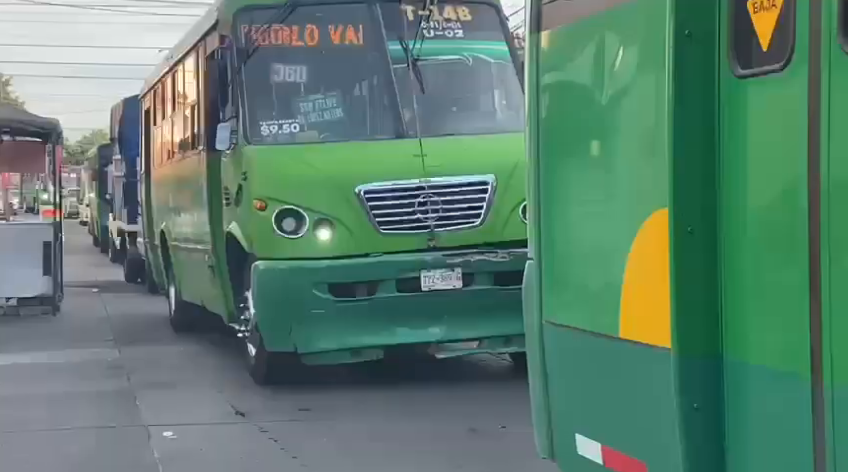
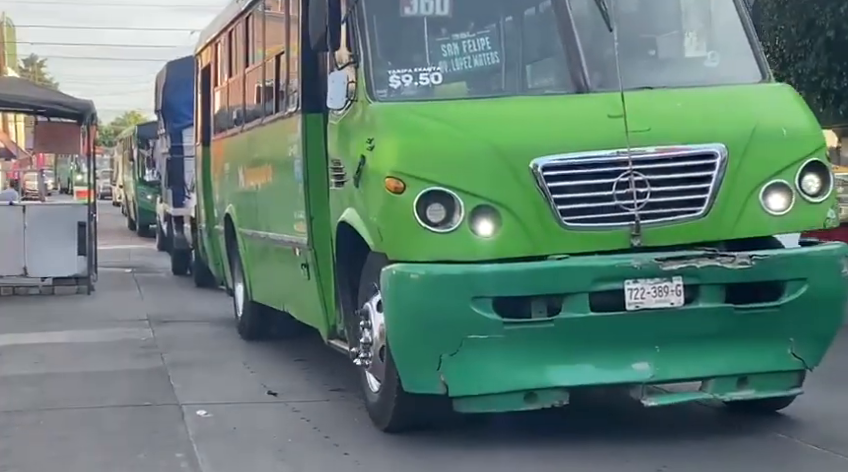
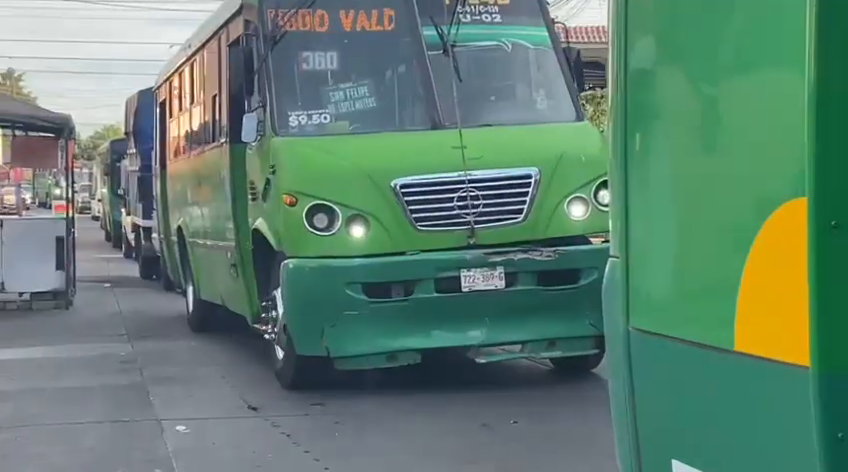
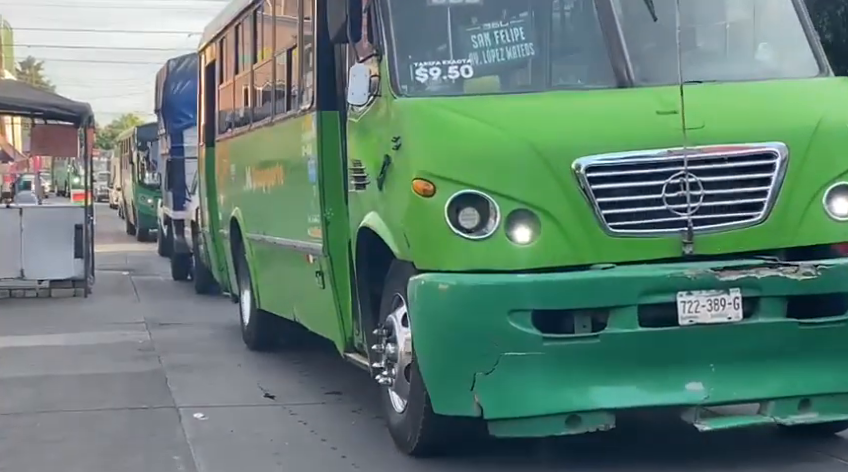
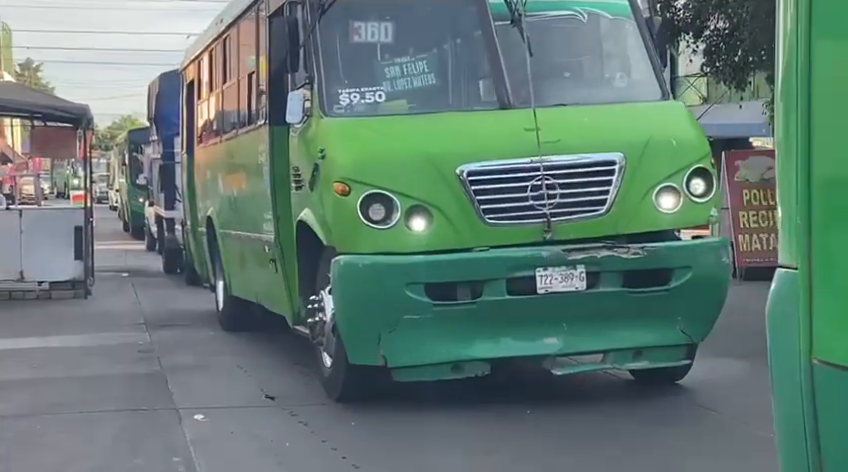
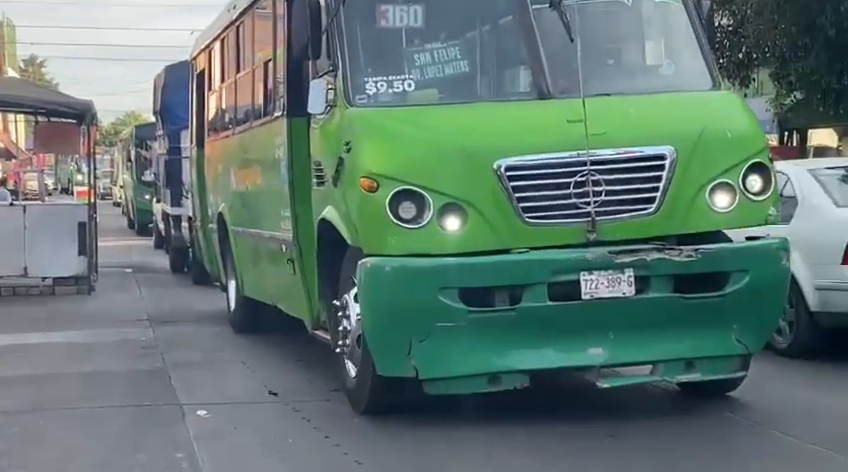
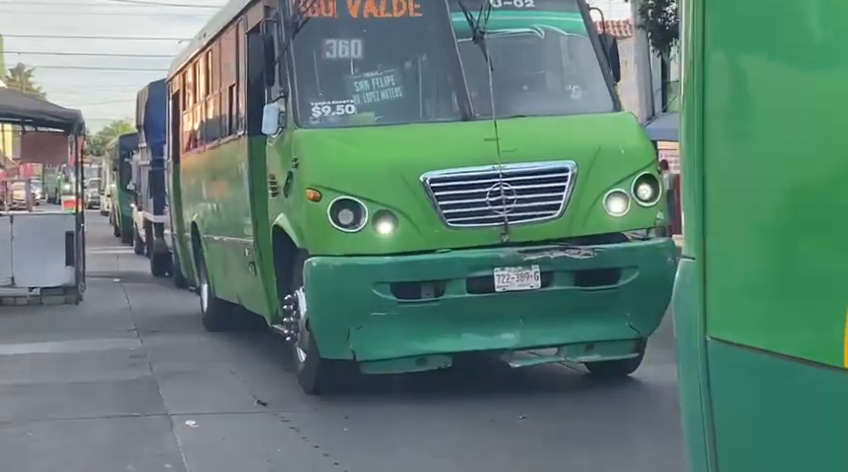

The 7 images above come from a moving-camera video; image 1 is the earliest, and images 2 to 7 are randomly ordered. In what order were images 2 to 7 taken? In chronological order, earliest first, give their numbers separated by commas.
3, 7, 5, 6, 2, 4
